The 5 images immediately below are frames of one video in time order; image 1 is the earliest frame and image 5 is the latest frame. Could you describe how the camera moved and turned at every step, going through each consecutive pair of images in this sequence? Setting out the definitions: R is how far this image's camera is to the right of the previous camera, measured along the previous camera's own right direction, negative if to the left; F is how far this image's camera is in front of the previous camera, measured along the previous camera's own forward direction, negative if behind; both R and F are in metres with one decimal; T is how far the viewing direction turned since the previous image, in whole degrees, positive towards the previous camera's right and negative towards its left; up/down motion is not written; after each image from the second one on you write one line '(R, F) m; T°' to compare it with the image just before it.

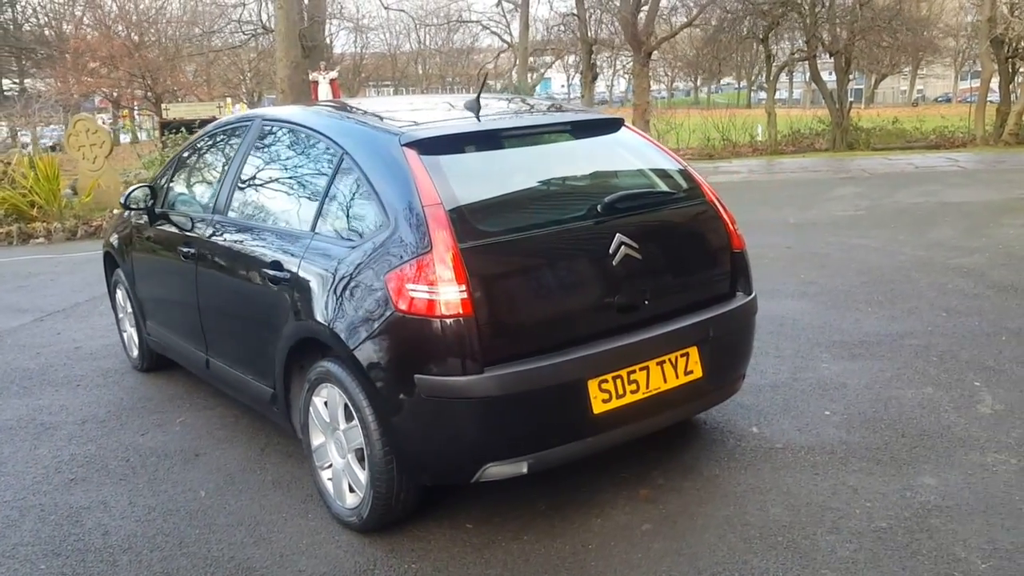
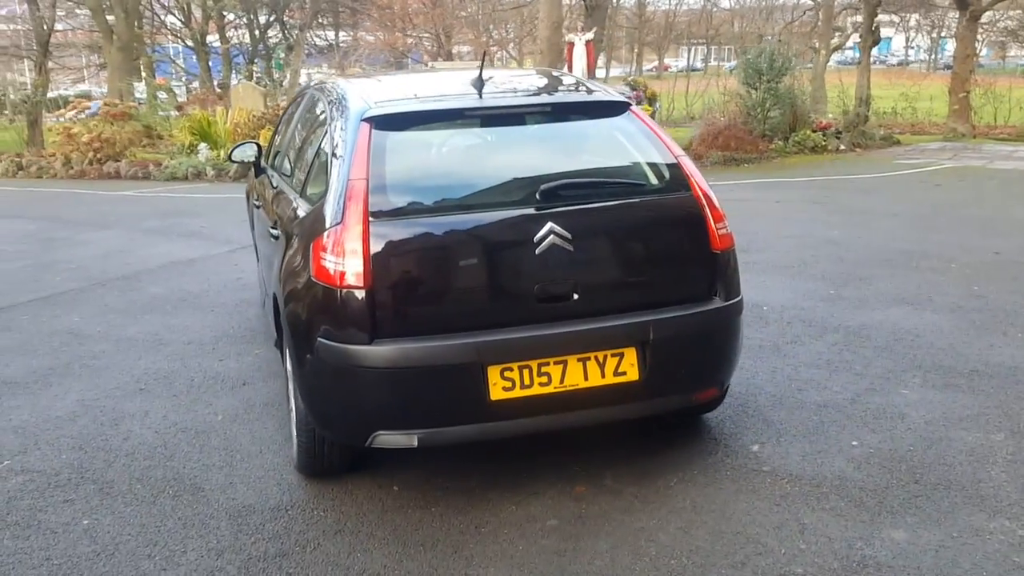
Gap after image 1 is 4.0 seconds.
(+1.3, +0.2) m; -19°
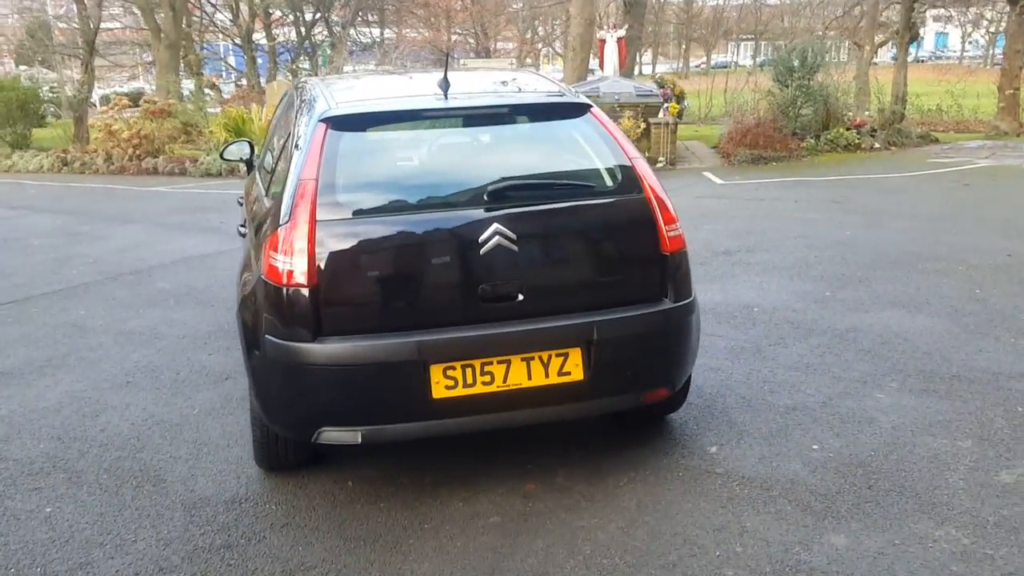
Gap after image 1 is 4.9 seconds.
(+0.4, 0.0) m; -3°
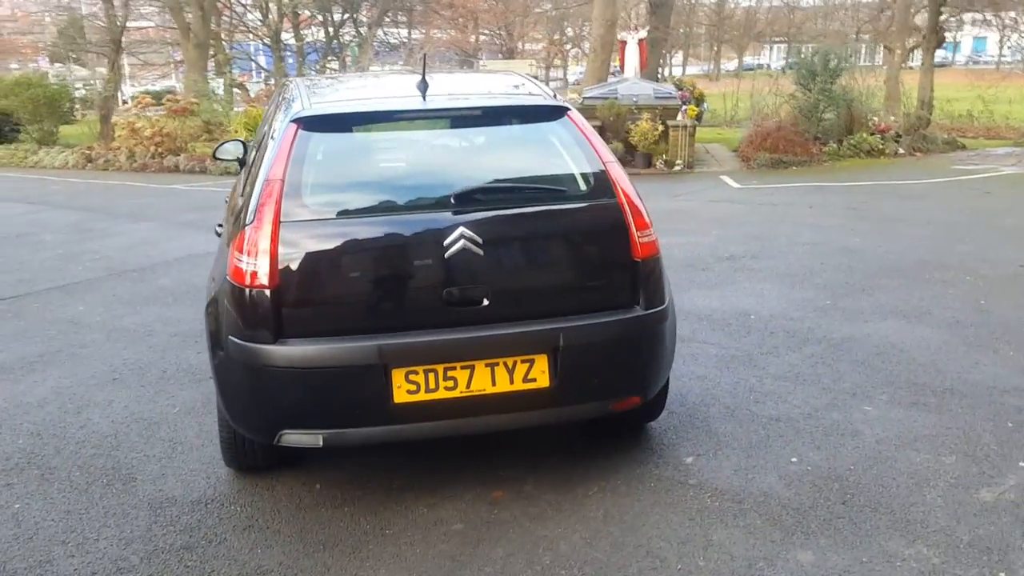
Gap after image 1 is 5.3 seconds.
(+0.2, 0.0) m; -2°
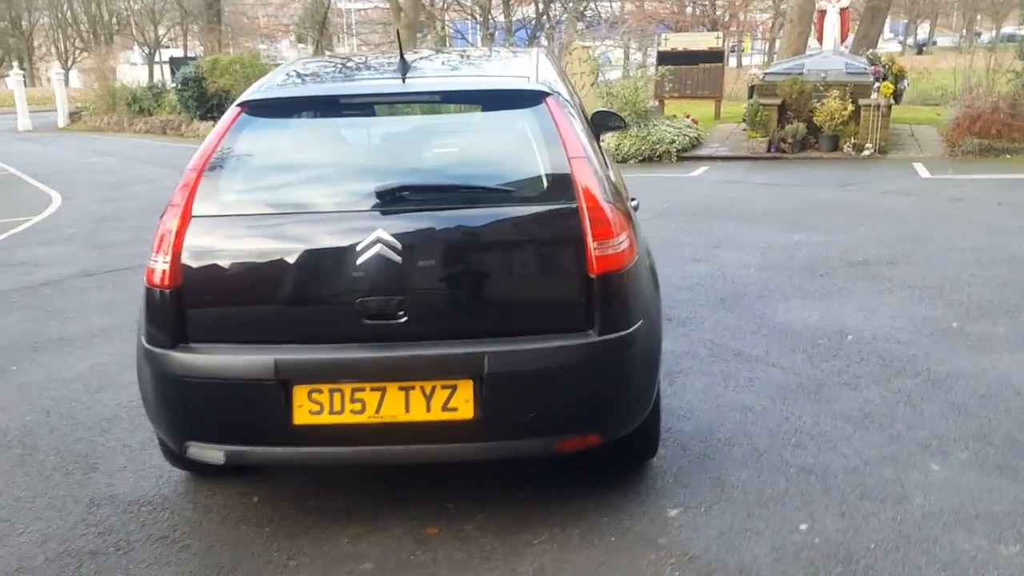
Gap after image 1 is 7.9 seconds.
(+0.9, +0.6) m; -14°
